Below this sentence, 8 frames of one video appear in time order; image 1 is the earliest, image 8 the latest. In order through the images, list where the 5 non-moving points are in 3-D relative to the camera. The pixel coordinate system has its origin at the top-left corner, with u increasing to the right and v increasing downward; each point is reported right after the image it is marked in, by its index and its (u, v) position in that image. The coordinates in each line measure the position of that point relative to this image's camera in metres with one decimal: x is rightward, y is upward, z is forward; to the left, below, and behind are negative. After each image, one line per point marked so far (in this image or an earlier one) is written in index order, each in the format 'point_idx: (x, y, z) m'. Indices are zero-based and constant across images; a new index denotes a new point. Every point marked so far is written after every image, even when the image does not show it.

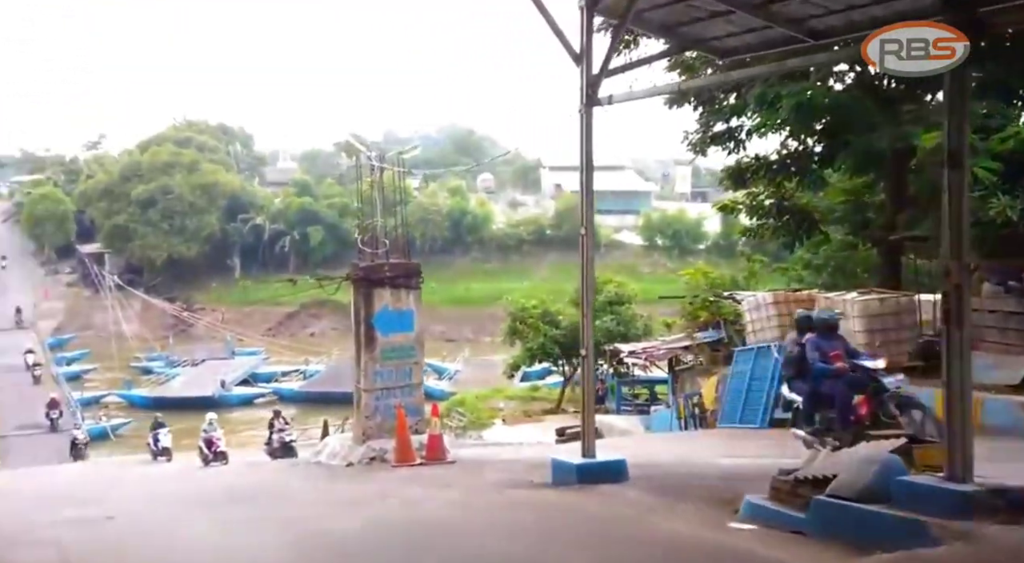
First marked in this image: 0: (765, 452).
0: (+3.2, -2.1, +13.6) m
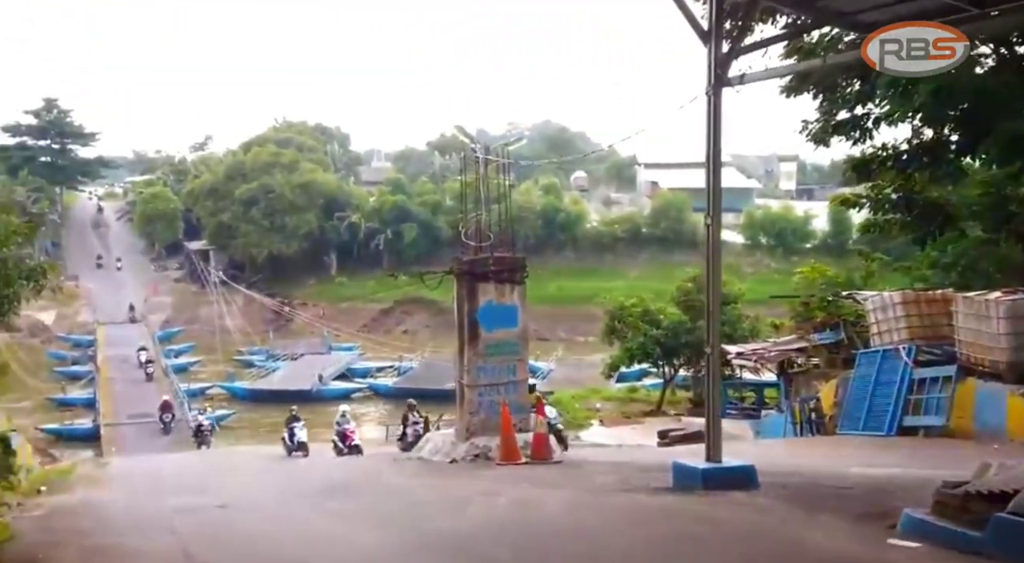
0: (+4.4, -2.1, +12.8) m
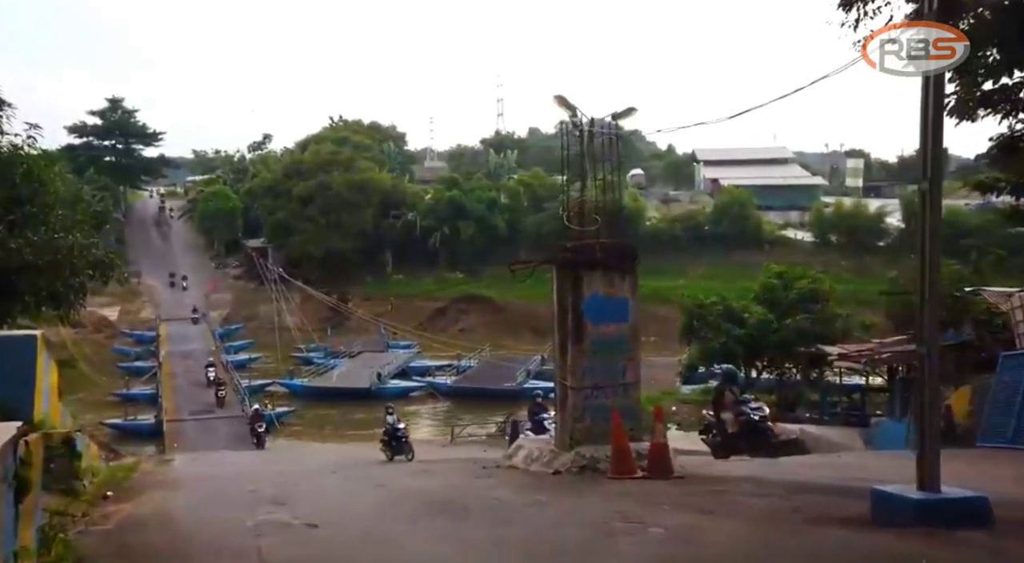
0: (+5.4, -2.1, +11.6) m
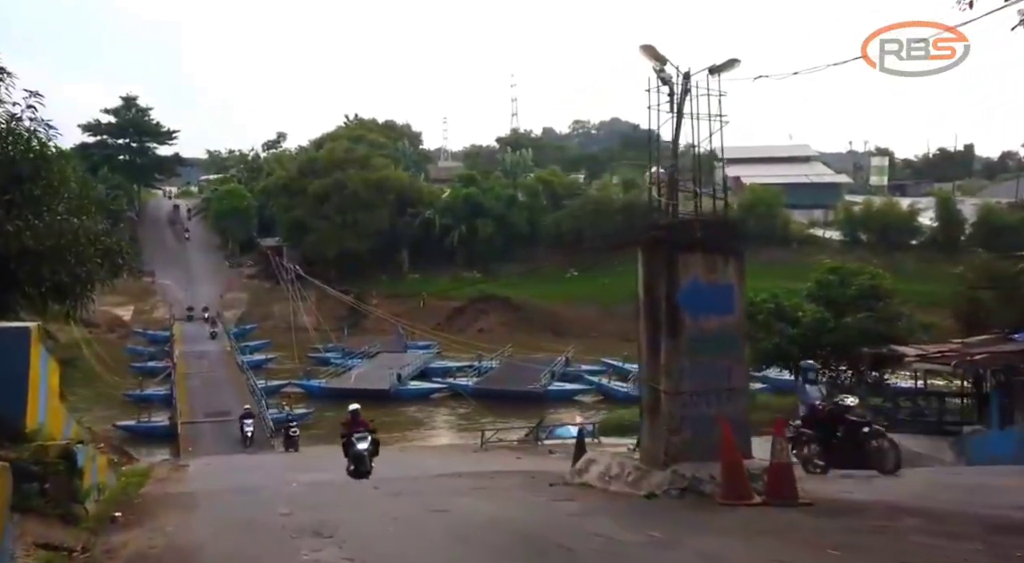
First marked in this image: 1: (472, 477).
0: (+6.0, -2.0, +10.1) m
1: (-0.5, -2.3, +12.5) m
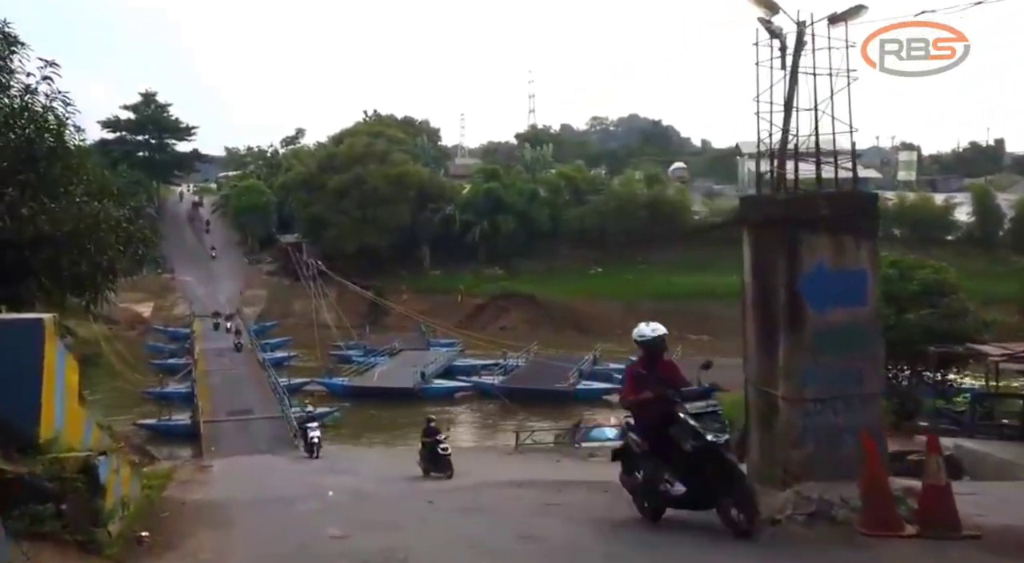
0: (+6.6, -1.9, +8.9) m
1: (+0.1, -2.2, +11.4) m
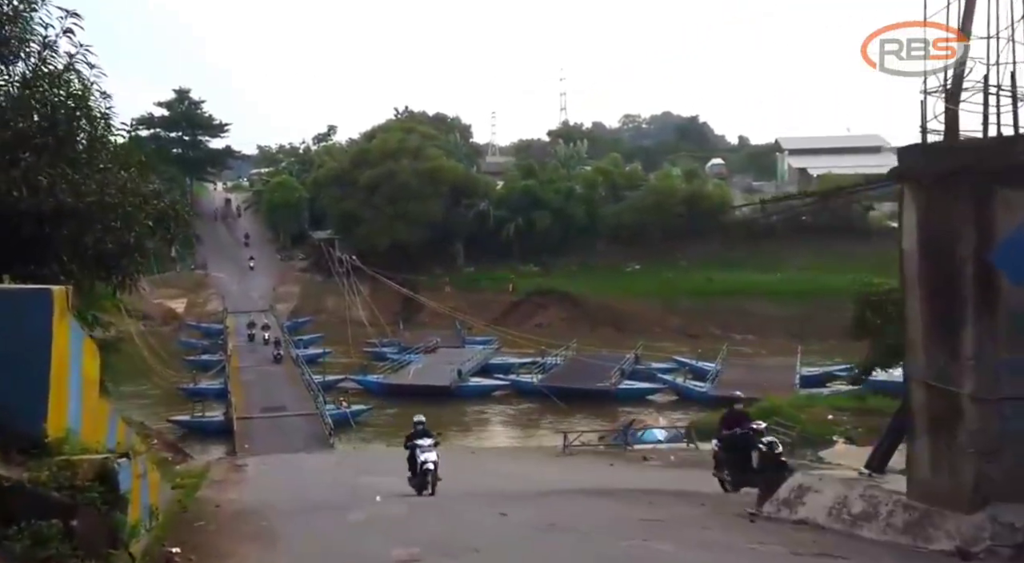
0: (+7.2, -1.8, +7.5) m
1: (+0.8, -2.0, +10.2) m
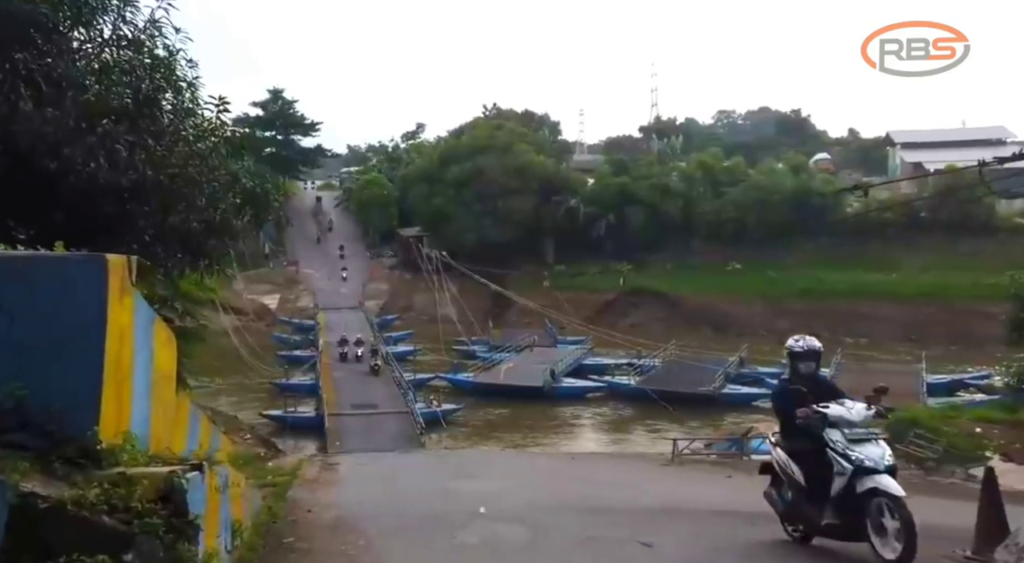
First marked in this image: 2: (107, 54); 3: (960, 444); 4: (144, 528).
0: (+8.0, -1.7, +5.6) m
1: (+1.8, -1.9, +8.7) m
2: (-3.6, +2.0, +9.7) m
3: (+7.3, -2.7, +18.1) m
4: (-1.5, -1.0, +4.5) m
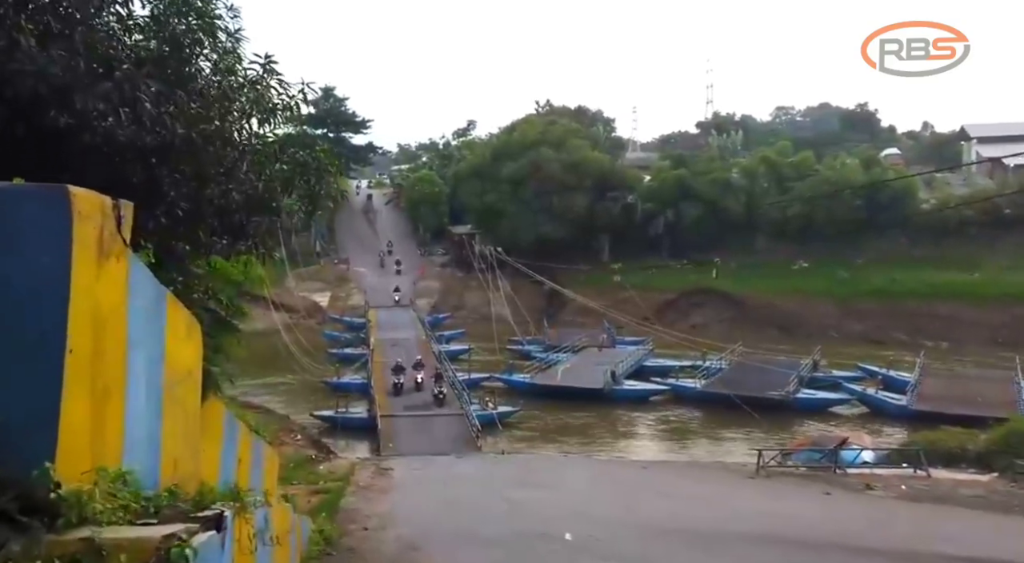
0: (+8.6, -1.7, +3.5) m
1: (+2.5, -1.8, +6.9) m
2: (-2.8, +2.2, +8.2) m
3: (+8.4, -2.6, +16.0) m
4: (-1.0, -0.9, +2.8) m
